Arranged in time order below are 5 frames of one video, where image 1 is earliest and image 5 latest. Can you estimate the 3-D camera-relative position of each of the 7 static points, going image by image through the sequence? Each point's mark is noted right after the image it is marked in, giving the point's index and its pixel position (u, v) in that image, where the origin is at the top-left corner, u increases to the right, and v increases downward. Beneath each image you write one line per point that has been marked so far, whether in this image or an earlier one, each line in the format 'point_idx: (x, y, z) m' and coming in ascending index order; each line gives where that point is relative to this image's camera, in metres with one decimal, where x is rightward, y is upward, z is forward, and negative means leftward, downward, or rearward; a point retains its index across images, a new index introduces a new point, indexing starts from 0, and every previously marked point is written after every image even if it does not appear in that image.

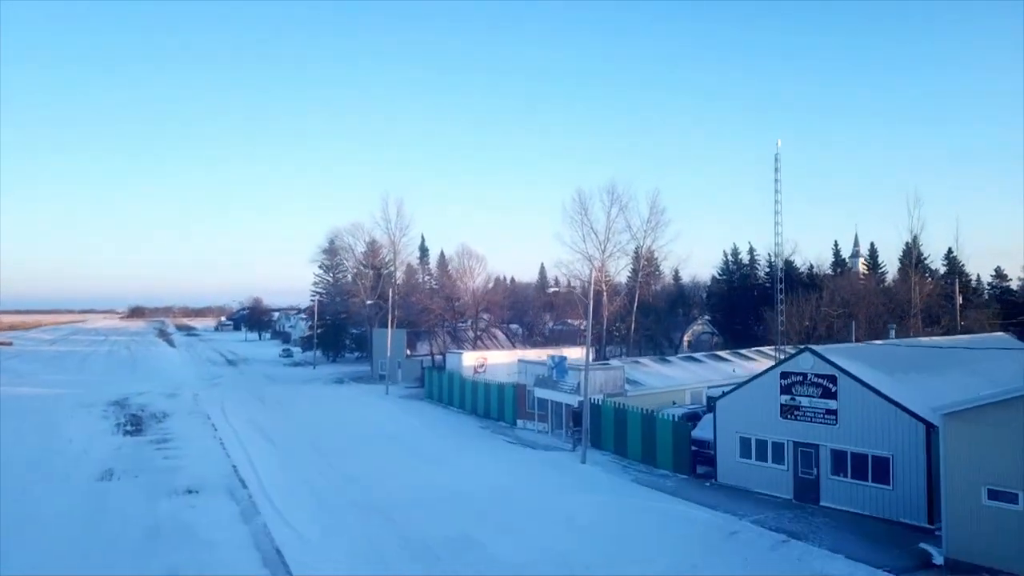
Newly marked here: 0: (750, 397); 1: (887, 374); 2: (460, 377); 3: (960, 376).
0: (+2.8, -1.3, +8.6) m
1: (+4.1, -0.9, +7.9) m
2: (-1.2, -2.1, +16.7) m
3: (+5.2, -1.0, +8.4) m
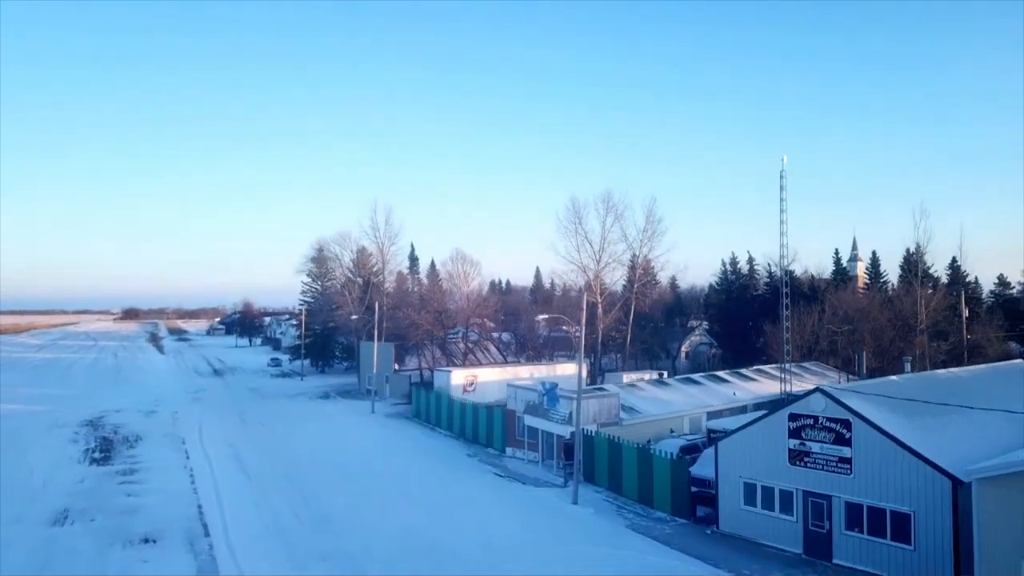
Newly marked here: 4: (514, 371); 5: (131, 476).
0: (+2.6, -1.6, +7.9) m
1: (+3.9, -1.3, +7.2) m
2: (-1.4, -2.4, +16.0) m
3: (+5.0, -1.4, +7.8) m
4: (+0.1, -2.0, +17.6) m
5: (-6.2, -3.1, +11.8) m
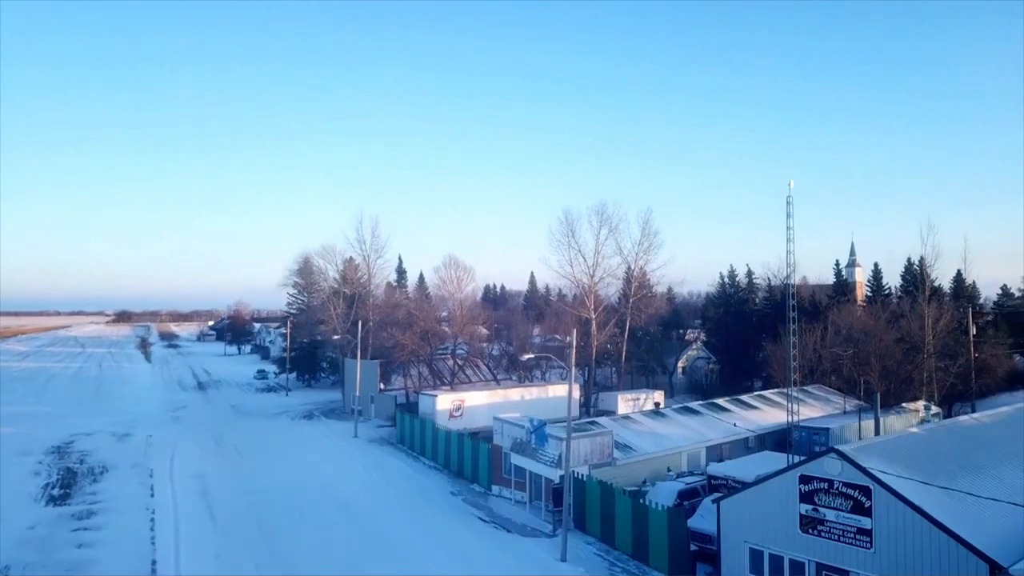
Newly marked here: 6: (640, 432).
0: (+2.4, -2.1, +7.1) m
1: (+3.7, -1.7, +6.4) m
2: (-1.7, -2.9, +15.2) m
3: (+4.8, -1.8, +7.0) m
4: (-0.2, -2.5, +16.8) m
5: (-6.4, -3.5, +11.0) m
6: (+2.1, -2.3, +11.8) m
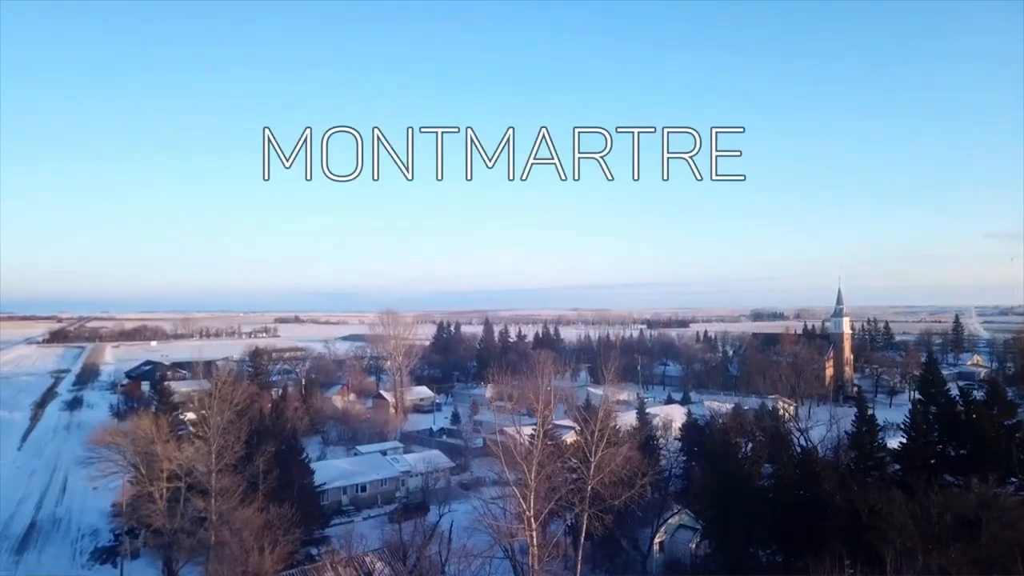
0: (+1.1, -5.8, +0.4) m
1: (+2.4, -5.5, -0.2) m
2: (-3.3, -6.6, +8.4) m
3: (+3.5, -5.6, +0.4) m
4: (-1.9, -6.2, +10.0) m
5: (-7.9, -7.3, +3.9) m
6: (+0.5, -6.1, +5.1) m
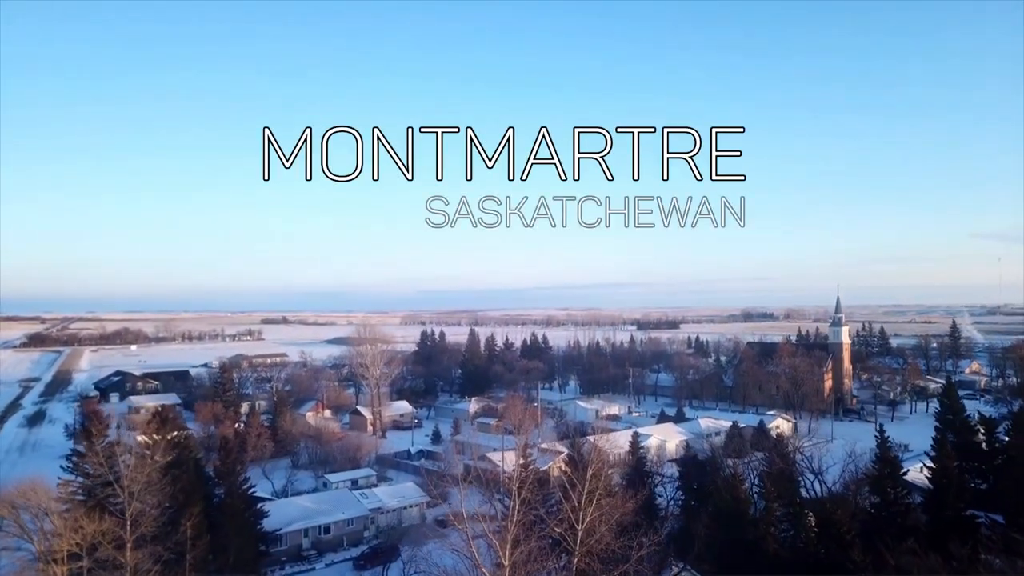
0: (+0.8, -6.5, -2.0) m
1: (+2.1, -6.1, -2.6) m
2: (-3.7, -7.2, +5.9) m
3: (+3.2, -6.2, -1.9) m
4: (-2.4, -6.8, +7.6) m
5: (-8.3, -7.9, +1.4) m
6: (+0.2, -6.7, +2.7) m
